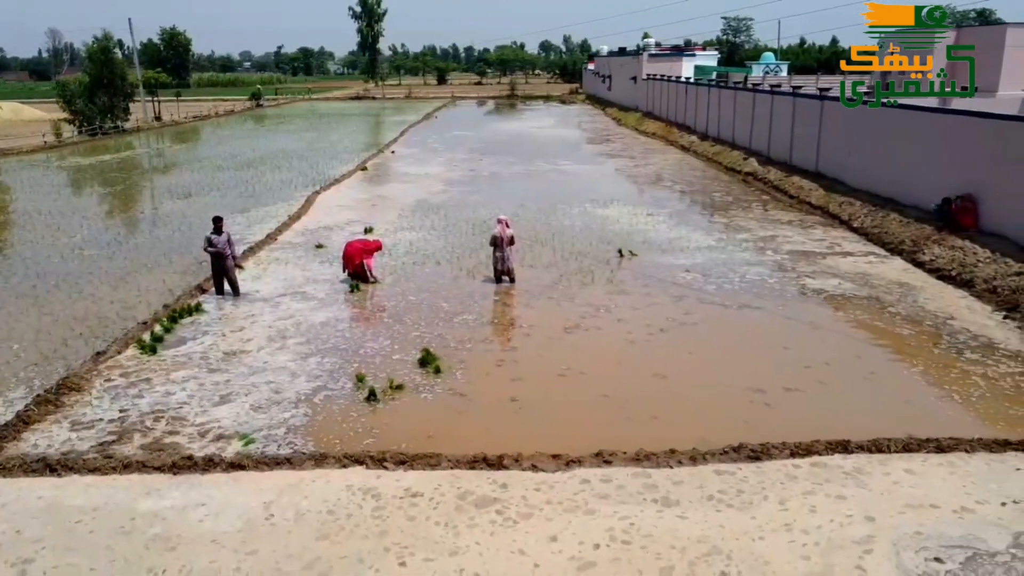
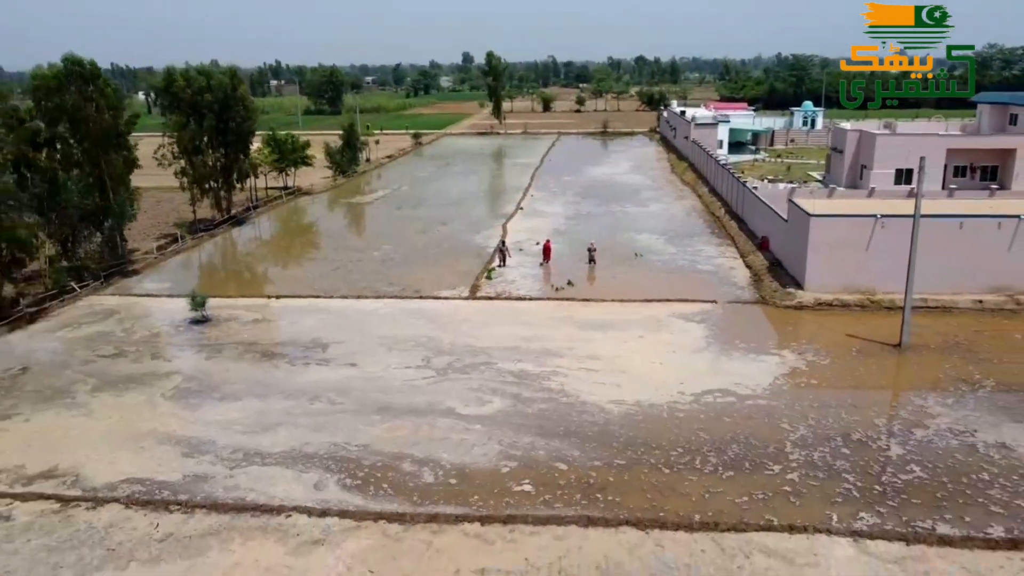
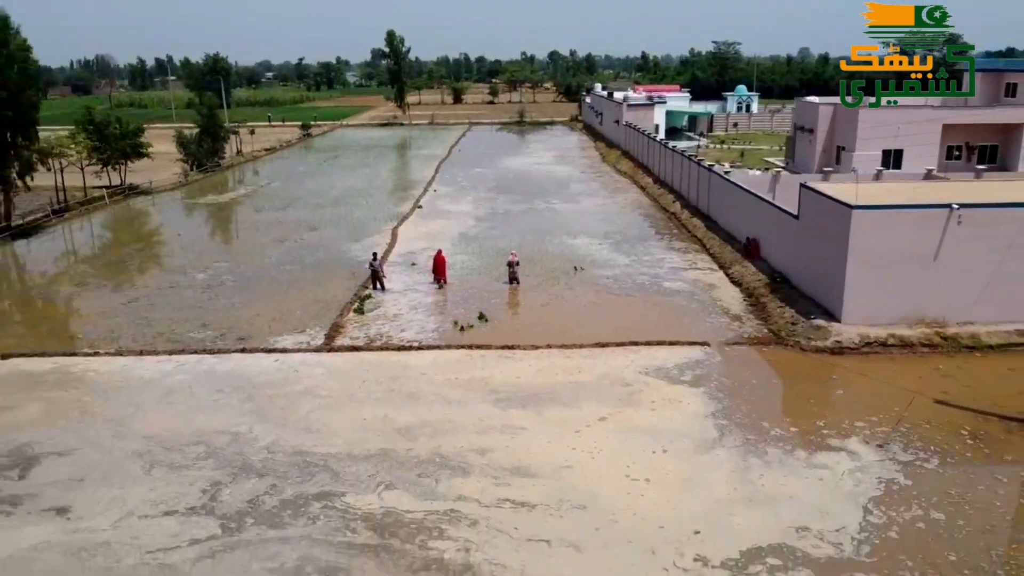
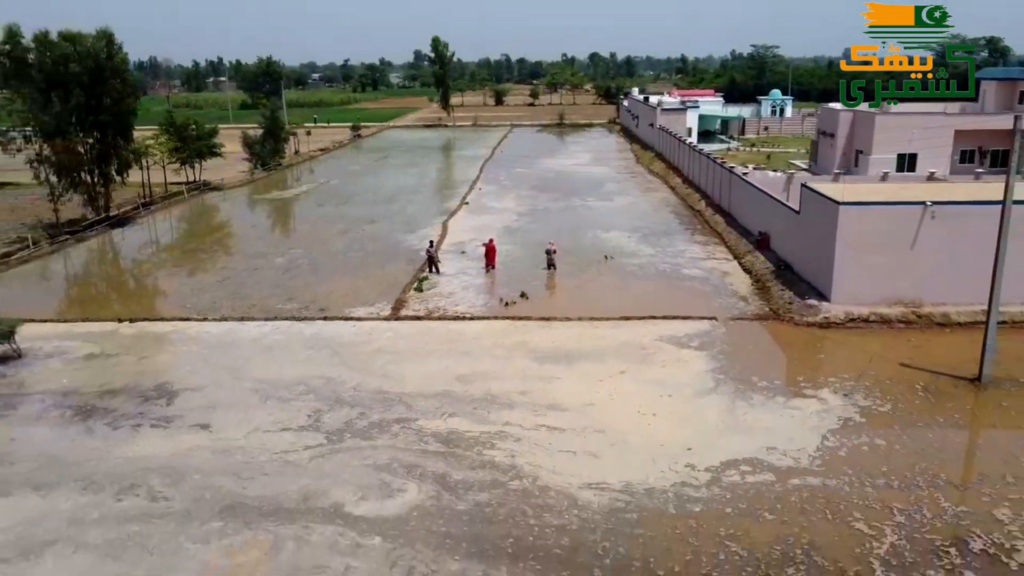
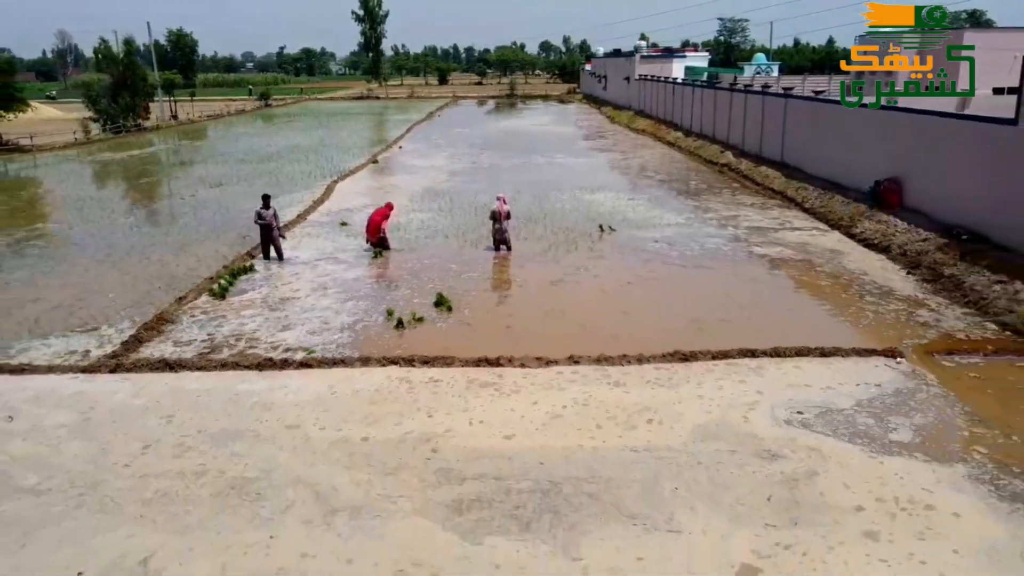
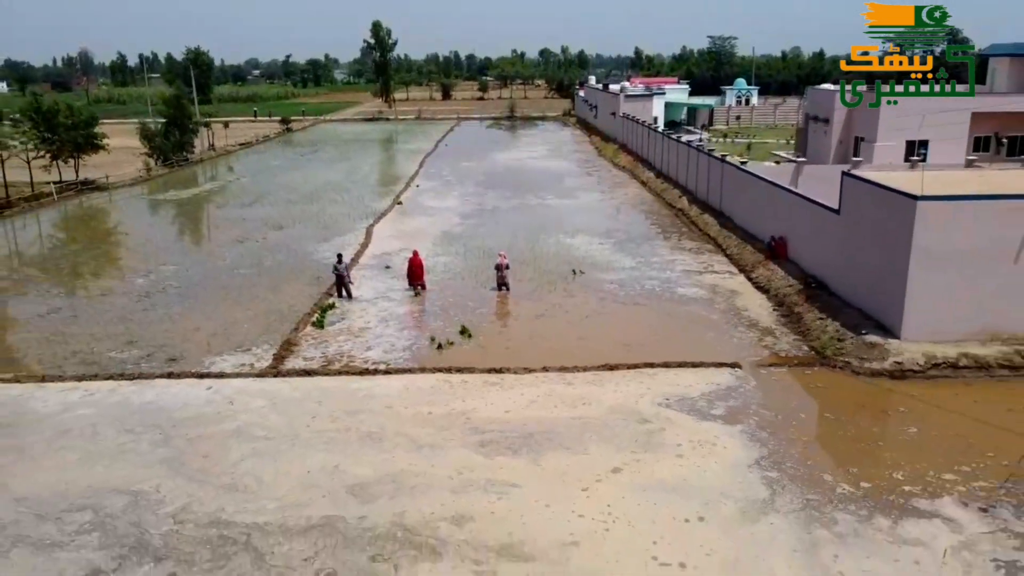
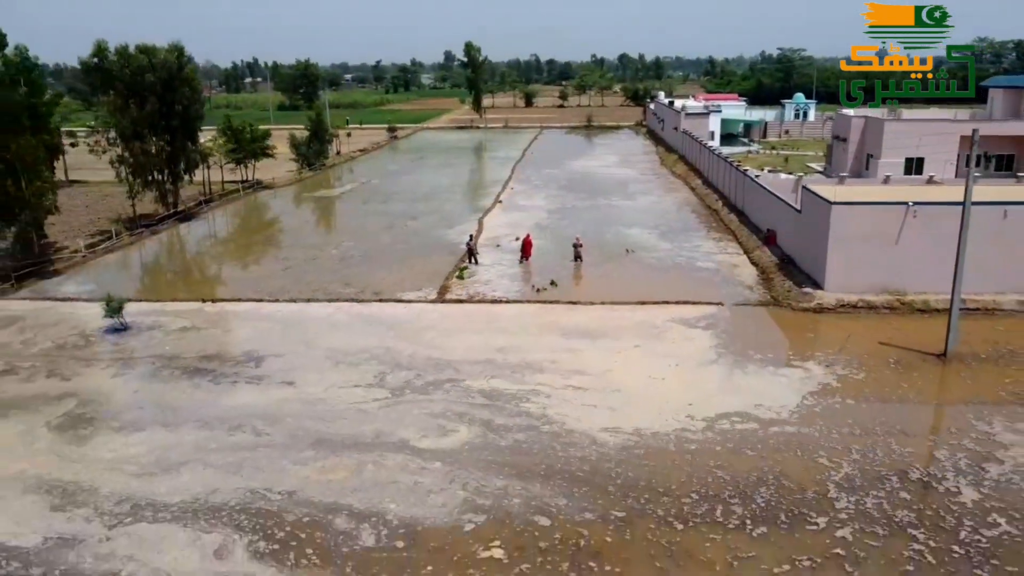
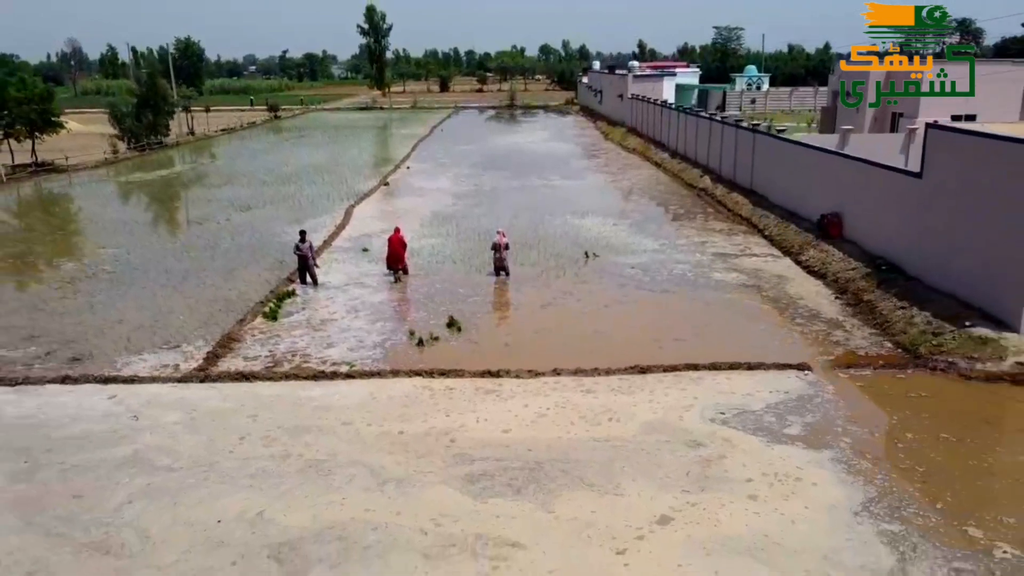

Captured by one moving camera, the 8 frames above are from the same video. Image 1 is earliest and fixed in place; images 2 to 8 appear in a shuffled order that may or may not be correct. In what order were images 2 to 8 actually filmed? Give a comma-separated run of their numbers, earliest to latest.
5, 8, 6, 3, 4, 7, 2
